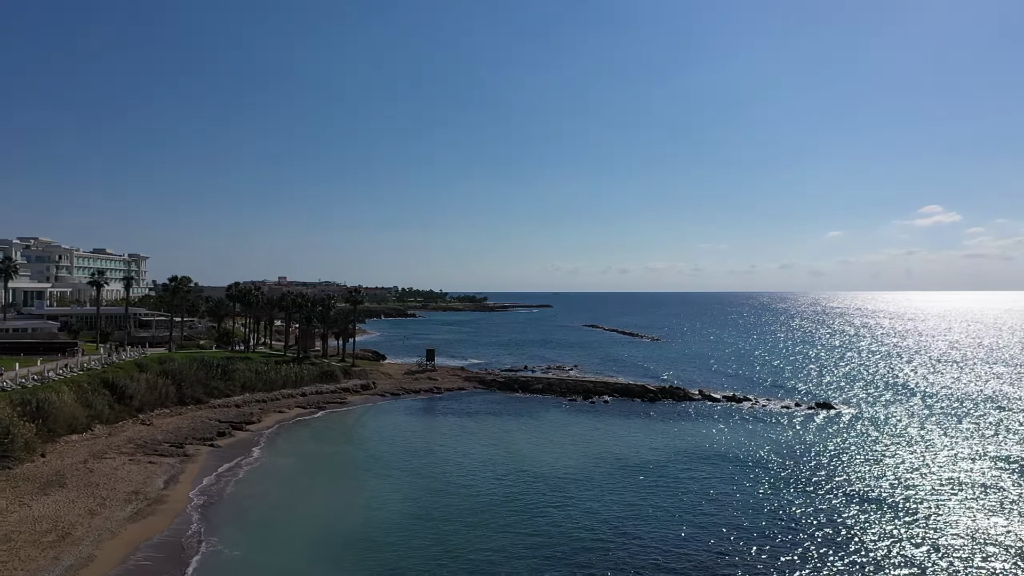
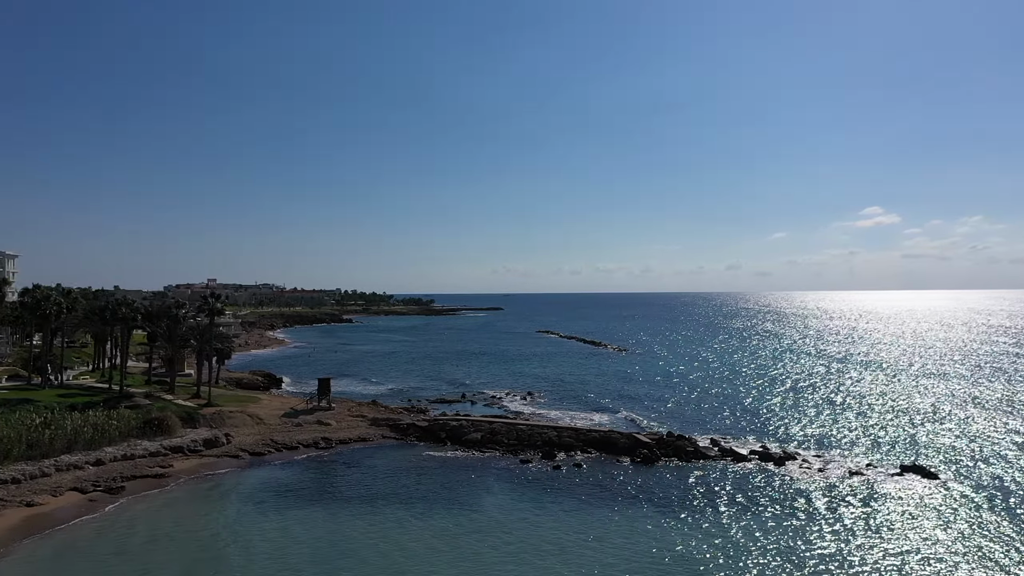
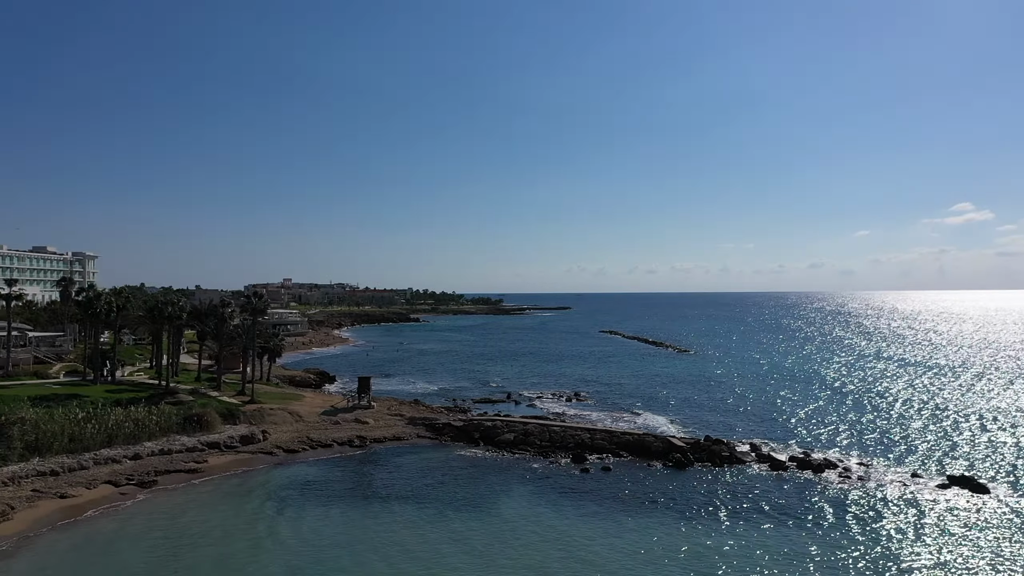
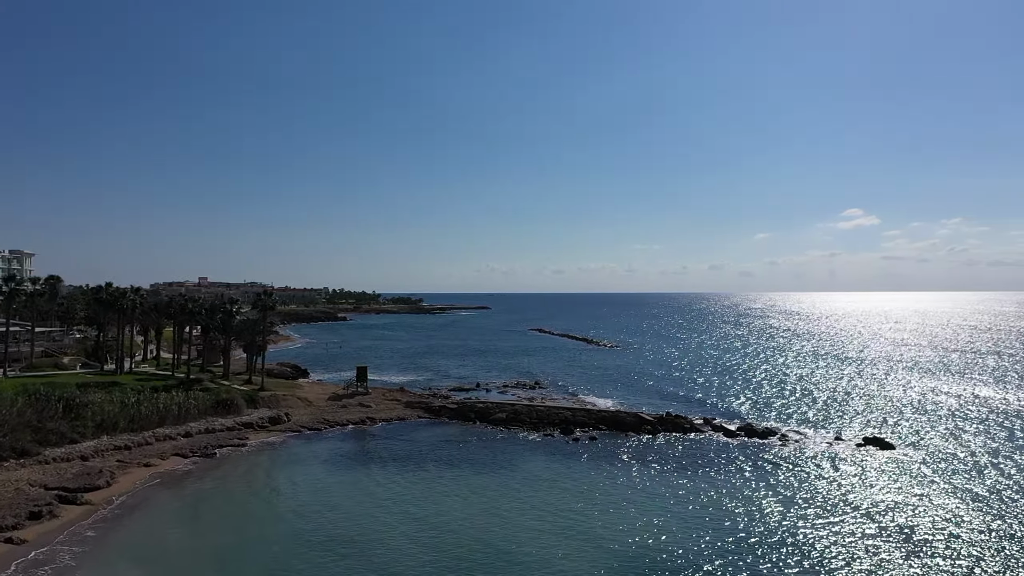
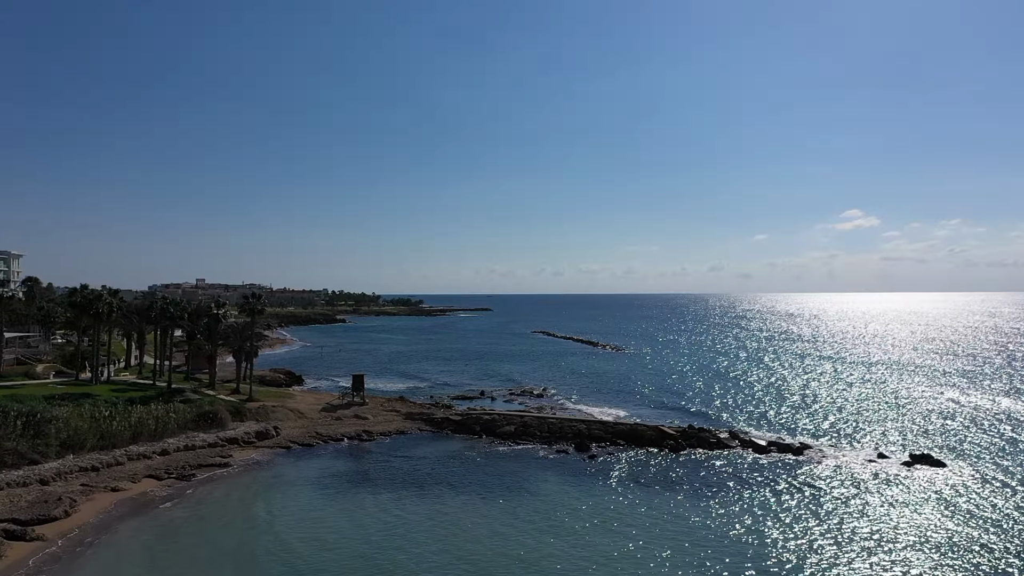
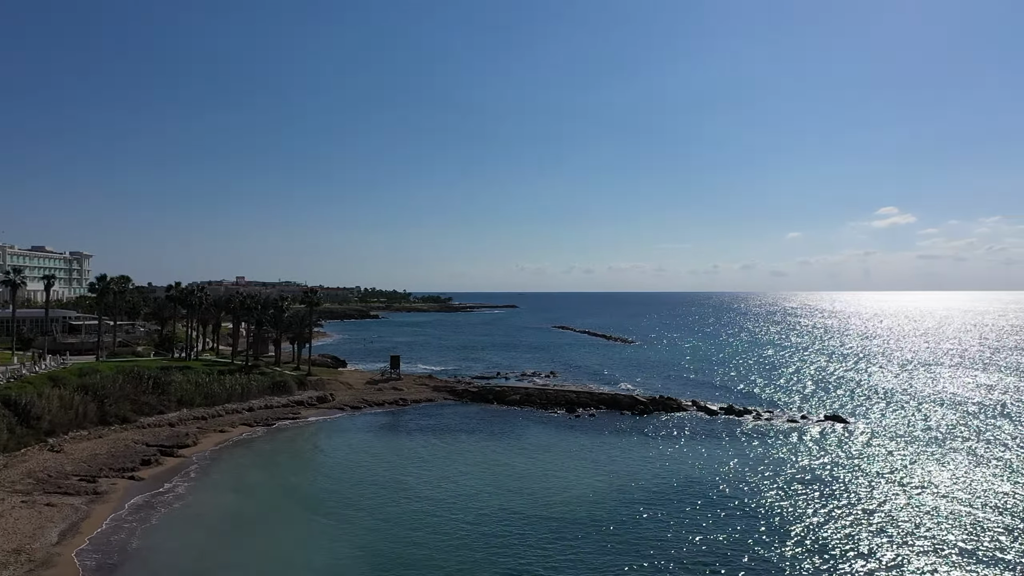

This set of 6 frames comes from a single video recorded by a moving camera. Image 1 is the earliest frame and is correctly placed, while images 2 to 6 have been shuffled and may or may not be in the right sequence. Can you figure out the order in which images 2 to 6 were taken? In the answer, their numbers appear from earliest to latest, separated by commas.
6, 4, 5, 2, 3
